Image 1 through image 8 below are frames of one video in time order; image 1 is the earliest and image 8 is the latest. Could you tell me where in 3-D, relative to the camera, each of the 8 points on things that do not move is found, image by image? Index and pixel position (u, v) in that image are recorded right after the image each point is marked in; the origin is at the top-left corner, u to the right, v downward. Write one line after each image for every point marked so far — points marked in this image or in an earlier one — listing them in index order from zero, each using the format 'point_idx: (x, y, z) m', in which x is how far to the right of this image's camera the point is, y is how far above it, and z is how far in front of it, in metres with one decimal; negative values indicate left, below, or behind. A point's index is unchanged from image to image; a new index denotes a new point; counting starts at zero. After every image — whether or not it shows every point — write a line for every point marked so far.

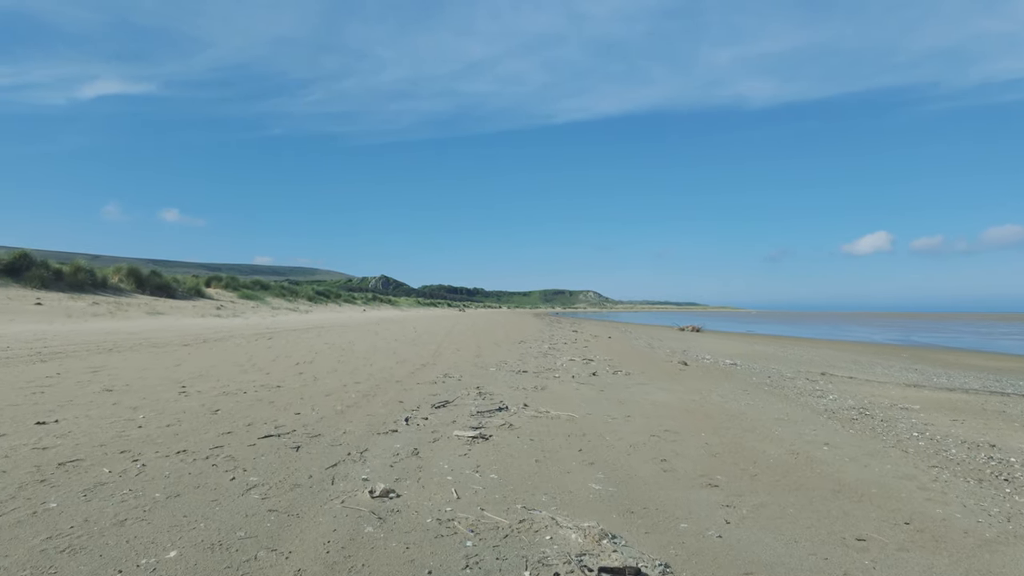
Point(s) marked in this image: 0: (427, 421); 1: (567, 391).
0: (-1.1, -1.7, +6.8) m
1: (+1.0, -1.9, +9.6) m
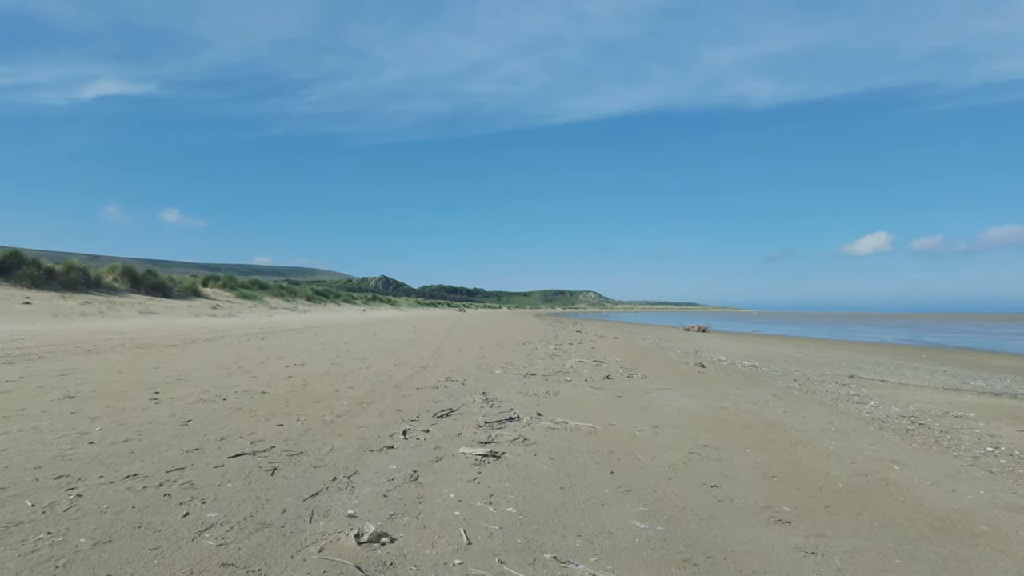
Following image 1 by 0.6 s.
0: (-0.9, -1.6, +5.9) m
1: (+1.2, -1.8, +8.7) m
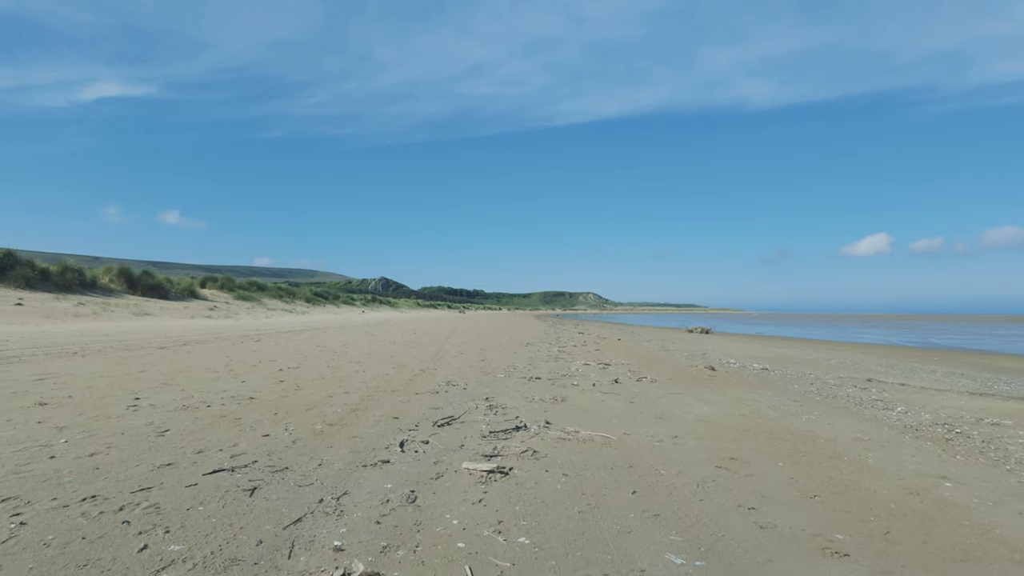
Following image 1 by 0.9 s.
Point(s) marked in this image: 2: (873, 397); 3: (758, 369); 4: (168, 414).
0: (-0.8, -1.6, +5.4) m
1: (+1.2, -1.8, +8.2) m
2: (+6.7, -2.0, +9.9) m
3: (+6.6, -2.2, +14.2) m
4: (-4.3, -1.6, +6.6) m
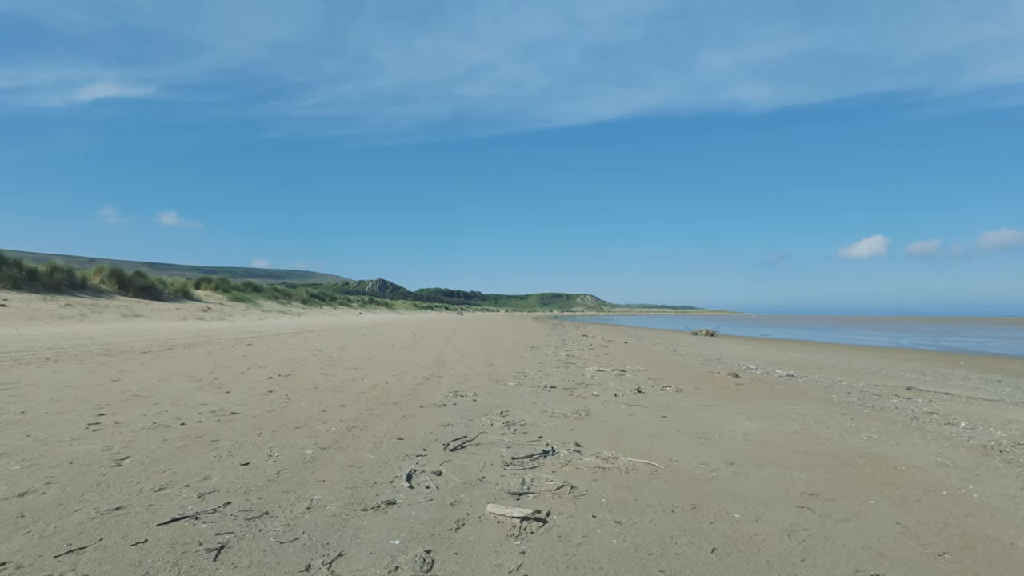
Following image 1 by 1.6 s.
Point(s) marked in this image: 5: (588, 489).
0: (-0.6, -1.6, +4.4) m
1: (+1.5, -1.8, +7.3) m
2: (+7.0, -2.0, +9.0) m
3: (+6.8, -2.2, +13.3) m
4: (-4.0, -1.5, +5.6) m
5: (+0.6, -1.6, +4.2) m
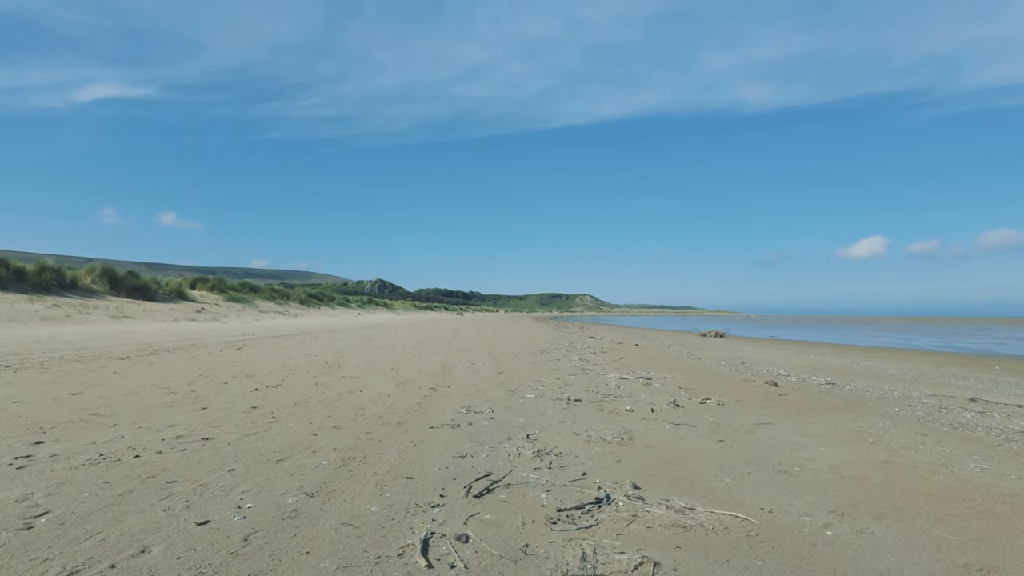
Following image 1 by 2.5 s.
0: (-0.3, -1.6, +3.2) m
1: (+1.8, -1.8, +6.1) m
2: (+7.3, -2.0, +7.8) m
3: (+7.1, -2.2, +12.1) m
4: (-3.7, -1.5, +4.4) m
5: (+0.9, -1.6, +3.0) m
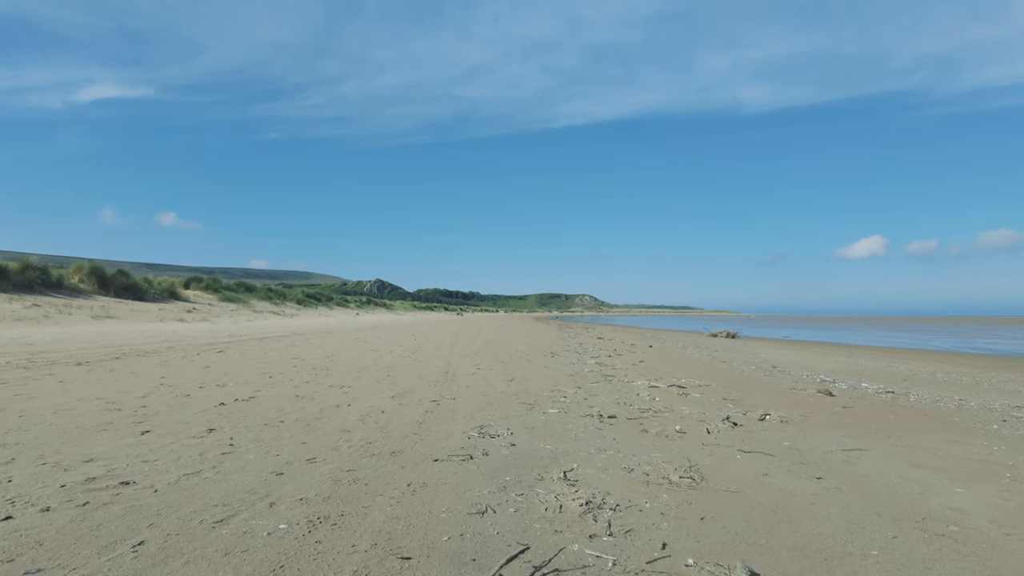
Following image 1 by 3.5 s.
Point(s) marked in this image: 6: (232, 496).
0: (0.0, -1.5, +1.6) m
1: (+2.1, -1.7, +4.5) m
2: (+7.6, -1.9, +6.2) m
3: (+7.4, -2.1, +10.6) m
4: (-3.4, -1.4, +2.8) m
5: (+1.2, -1.5, +1.5) m
6: (-2.1, -1.5, +3.9) m
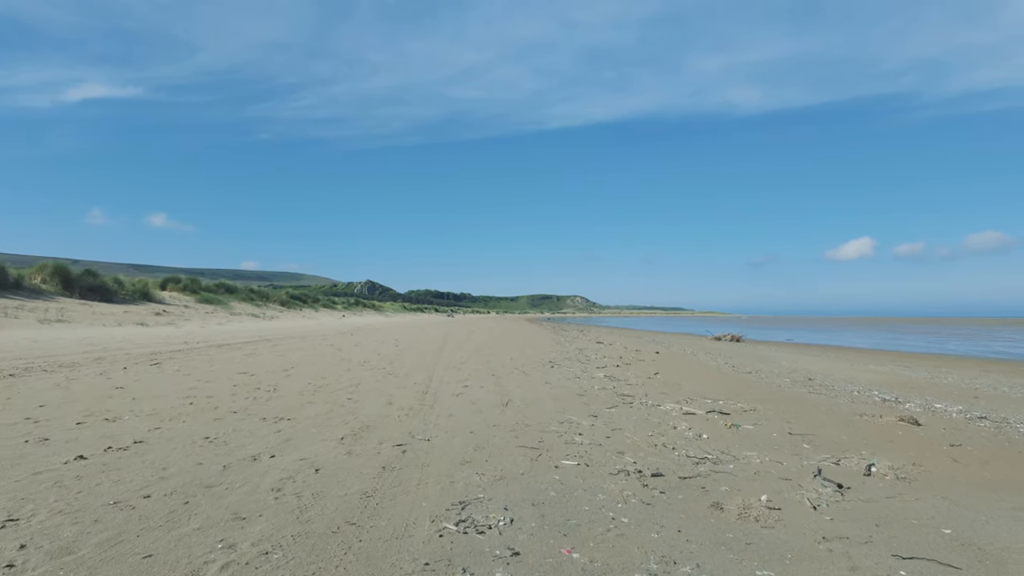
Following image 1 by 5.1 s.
0: (+0.1, -1.4, -0.7) m
1: (+2.1, -1.6, +2.2) m
2: (+7.6, -1.9, +4.0) m
3: (+7.3, -2.1, +8.4) m
4: (-3.3, -1.4, +0.4) m
5: (+1.3, -1.4, -0.8) m
6: (-2.0, -1.5, +1.6) m
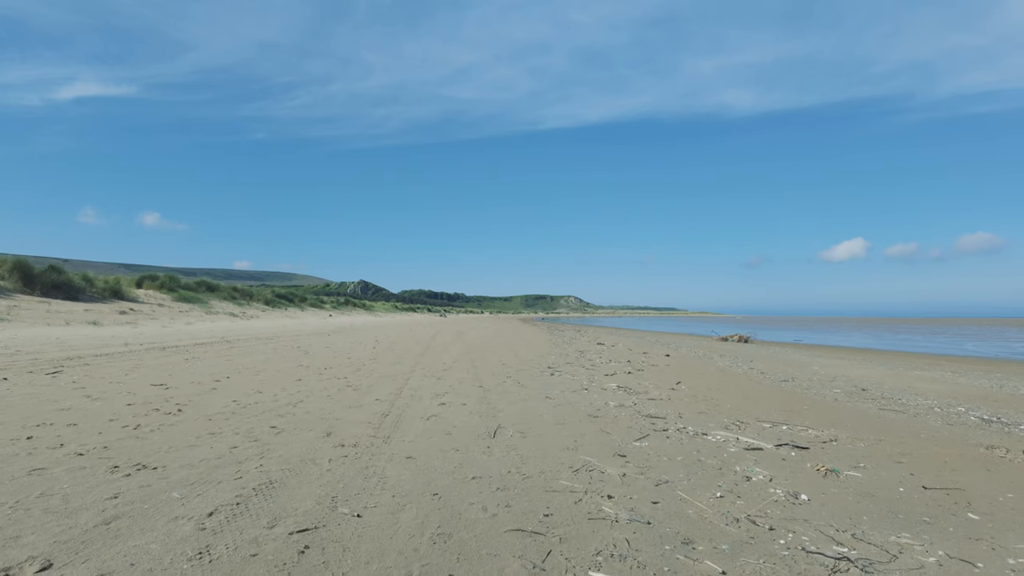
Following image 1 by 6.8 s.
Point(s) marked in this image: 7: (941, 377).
0: (+0.1, -1.2, -3.2) m
1: (+2.1, -1.4, -0.2) m
2: (+7.5, -1.7, +1.6) m
3: (+7.2, -1.9, +6.0) m
4: (-3.4, -1.2, -2.0) m
5: (+1.3, -1.3, -3.3) m
6: (-2.1, -1.3, -0.9) m
7: (+11.9, -2.5, +14.8) m
